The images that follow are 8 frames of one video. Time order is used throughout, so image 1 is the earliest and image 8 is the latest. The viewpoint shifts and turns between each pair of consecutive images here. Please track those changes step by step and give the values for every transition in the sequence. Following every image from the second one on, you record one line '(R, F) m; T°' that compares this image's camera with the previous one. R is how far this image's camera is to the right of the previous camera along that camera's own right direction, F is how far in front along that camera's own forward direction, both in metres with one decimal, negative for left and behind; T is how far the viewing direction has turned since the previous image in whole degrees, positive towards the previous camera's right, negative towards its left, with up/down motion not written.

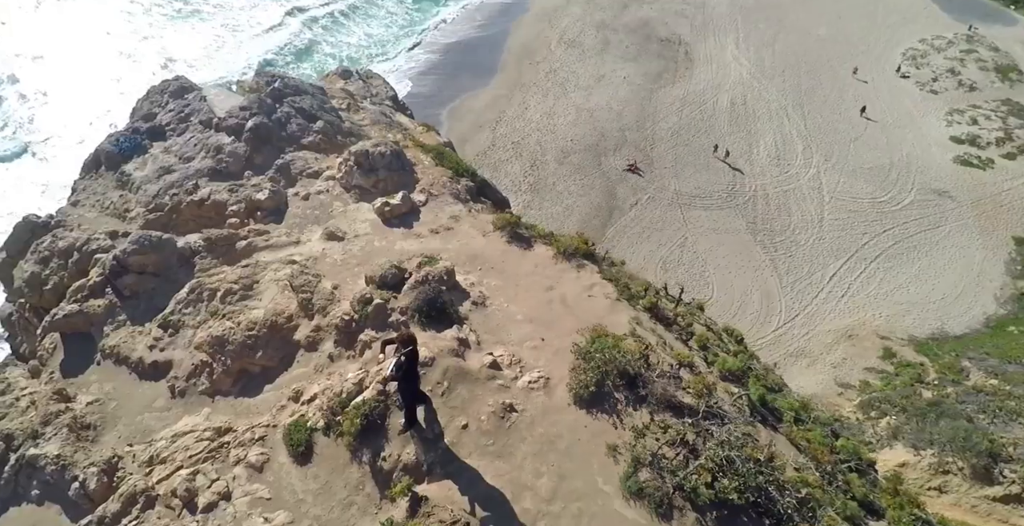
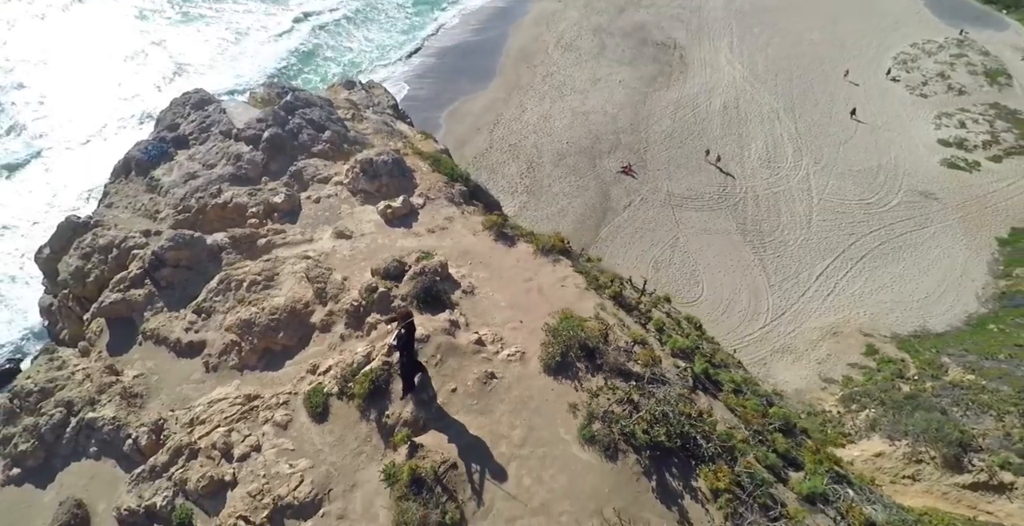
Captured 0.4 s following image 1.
(+0.1, -0.8) m; 0°
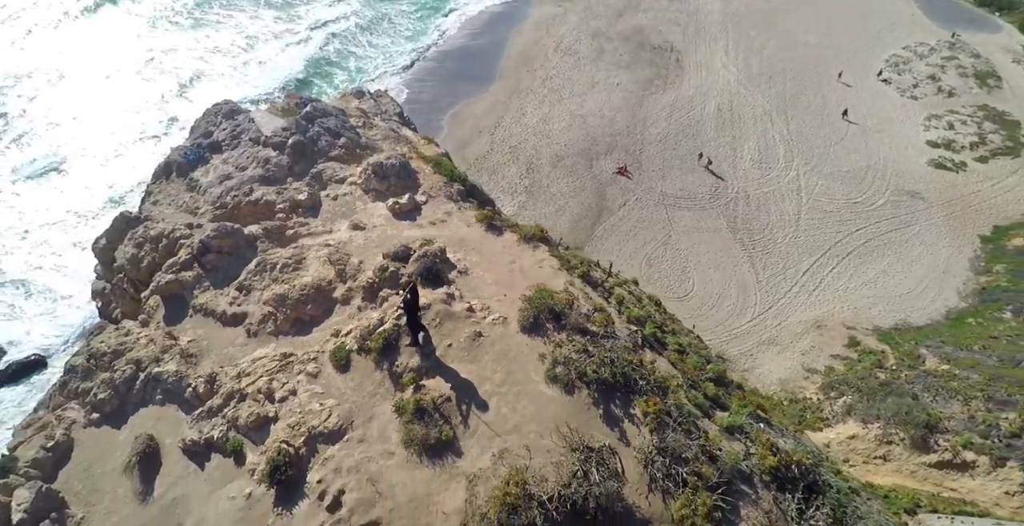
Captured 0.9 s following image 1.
(+0.2, -1.1) m; 0°
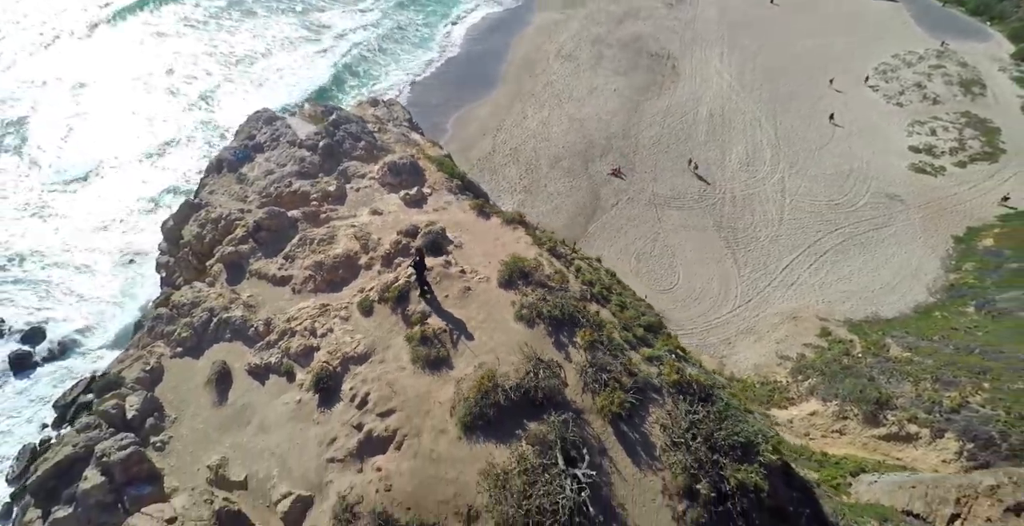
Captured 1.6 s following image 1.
(+0.3, -1.9) m; 0°
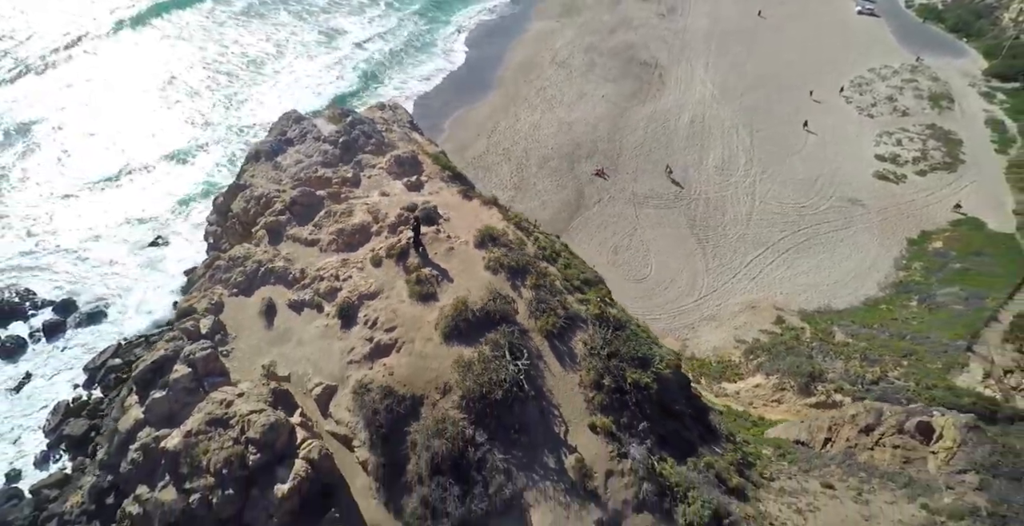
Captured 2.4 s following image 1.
(+0.4, -2.7) m; 0°
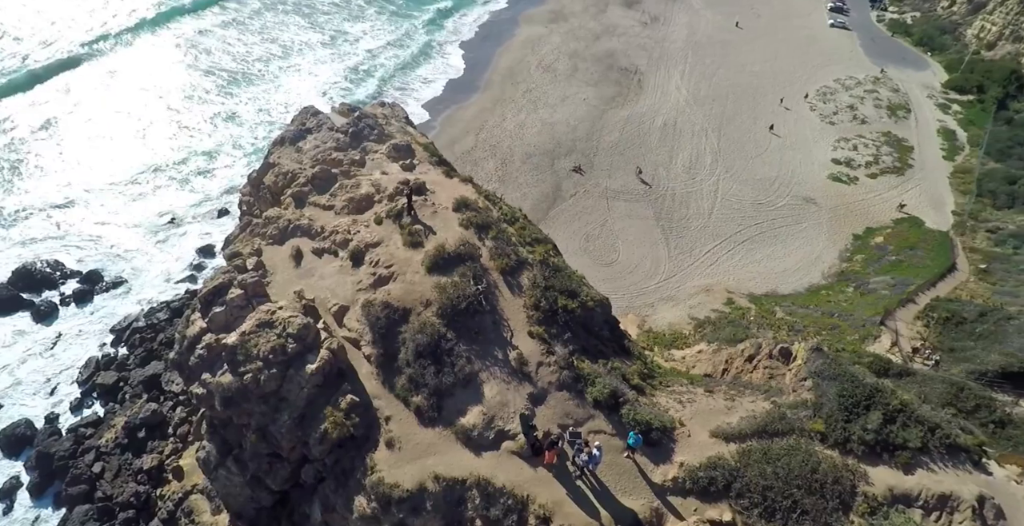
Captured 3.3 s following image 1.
(+0.6, -3.5) m; +1°
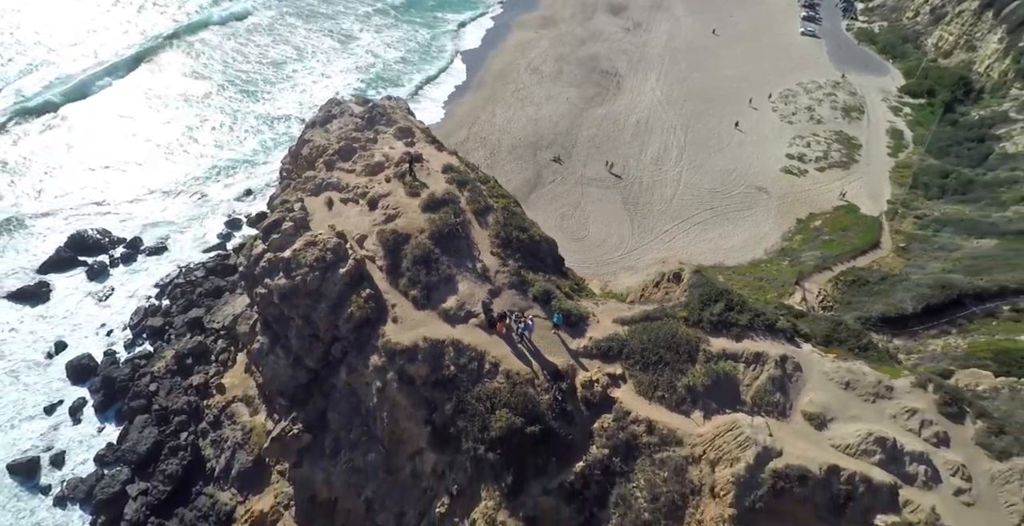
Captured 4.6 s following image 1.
(+0.9, -5.4) m; 0°
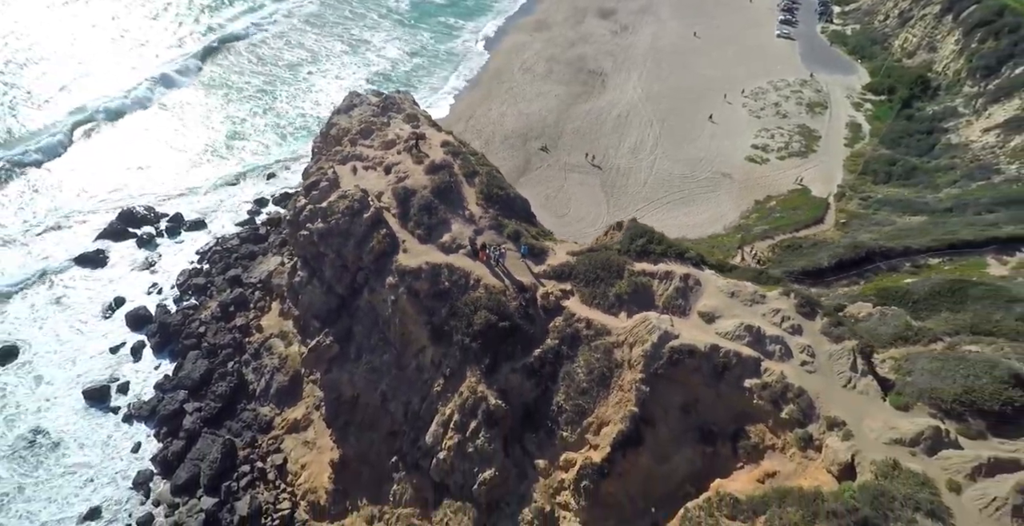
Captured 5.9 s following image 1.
(+0.9, -5.8) m; 0°
